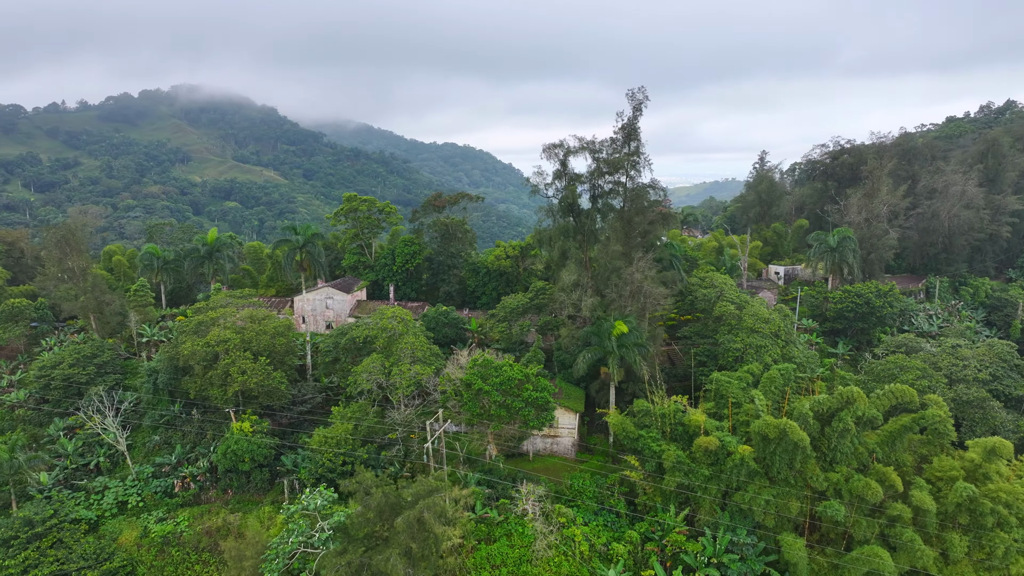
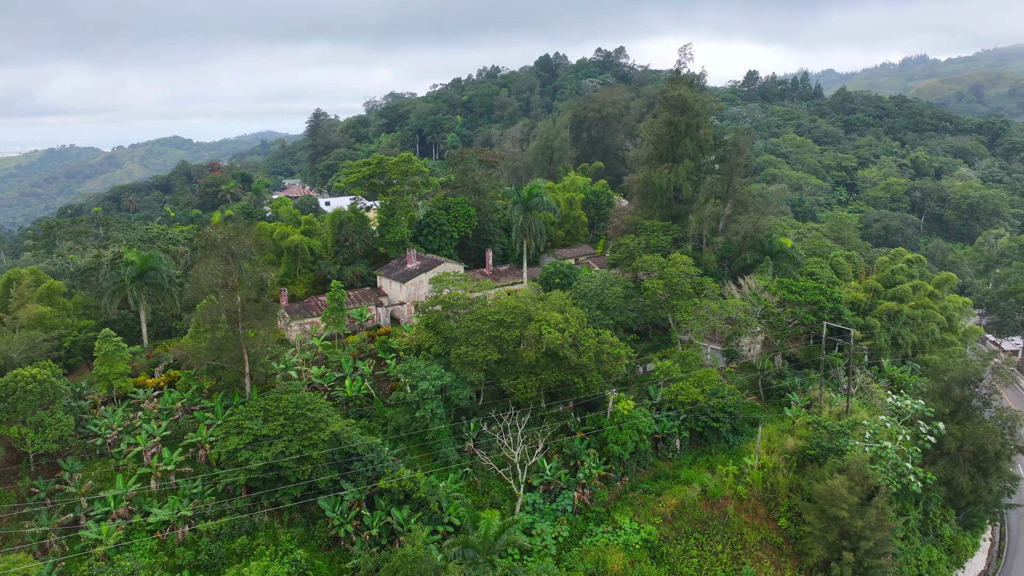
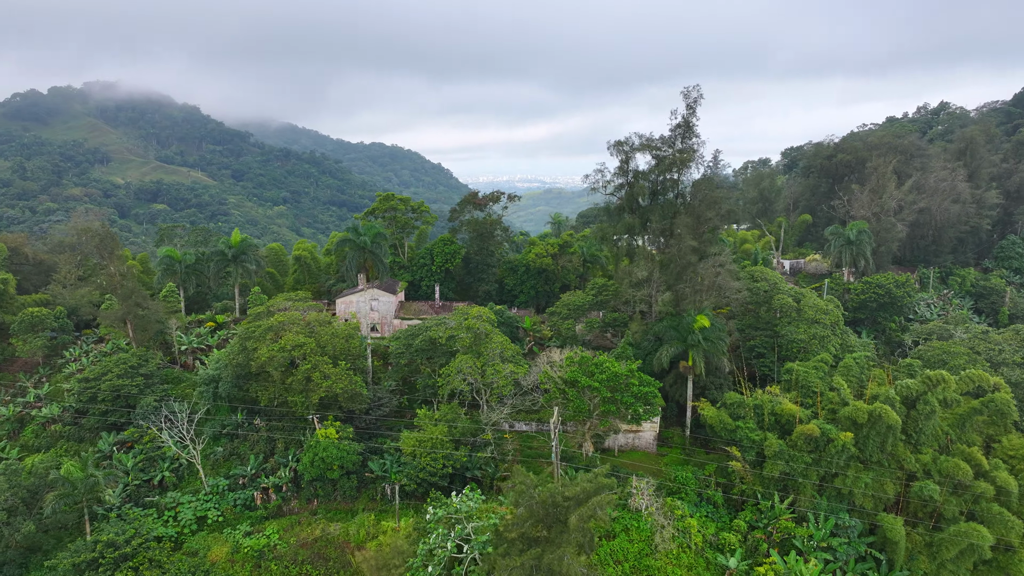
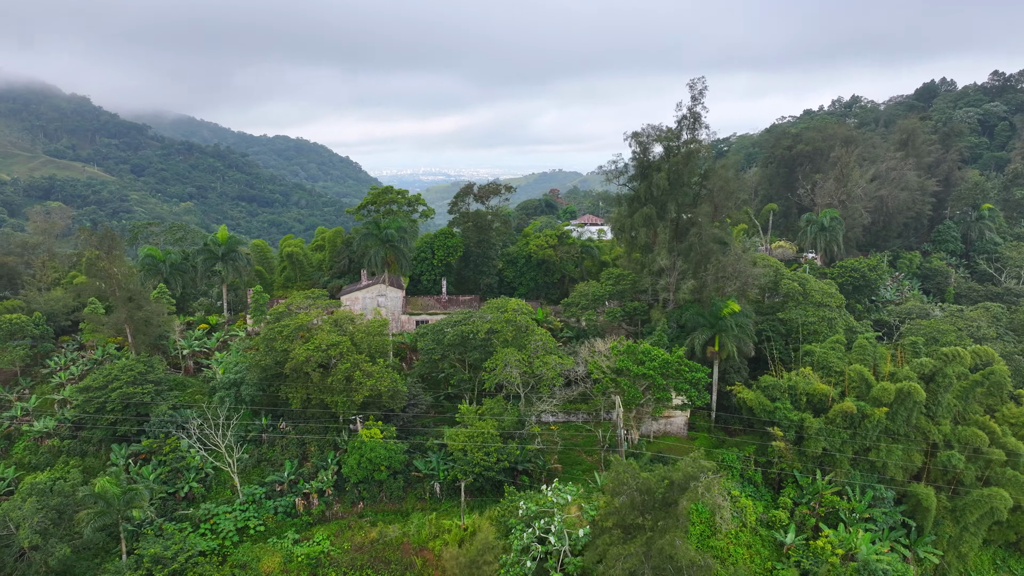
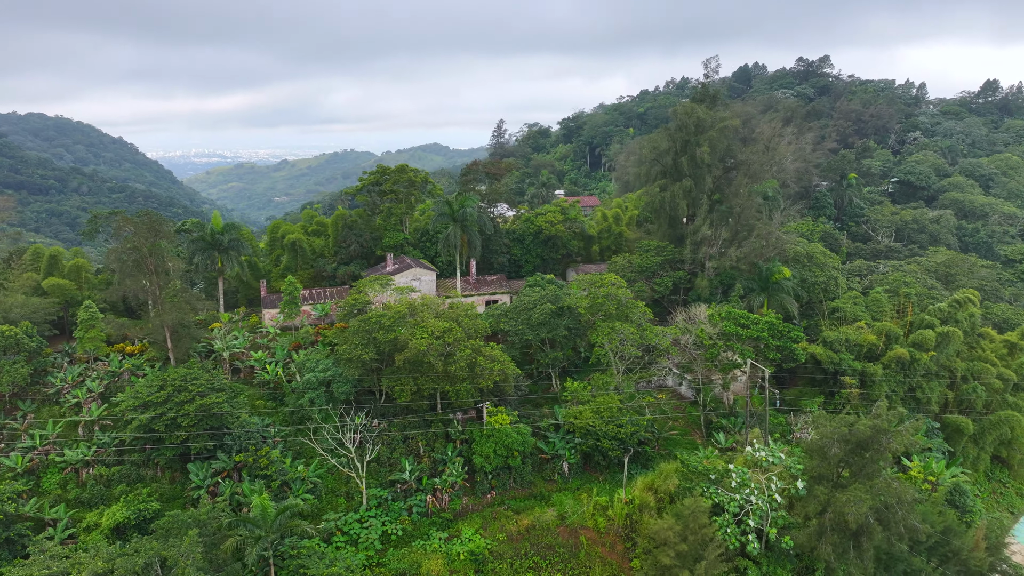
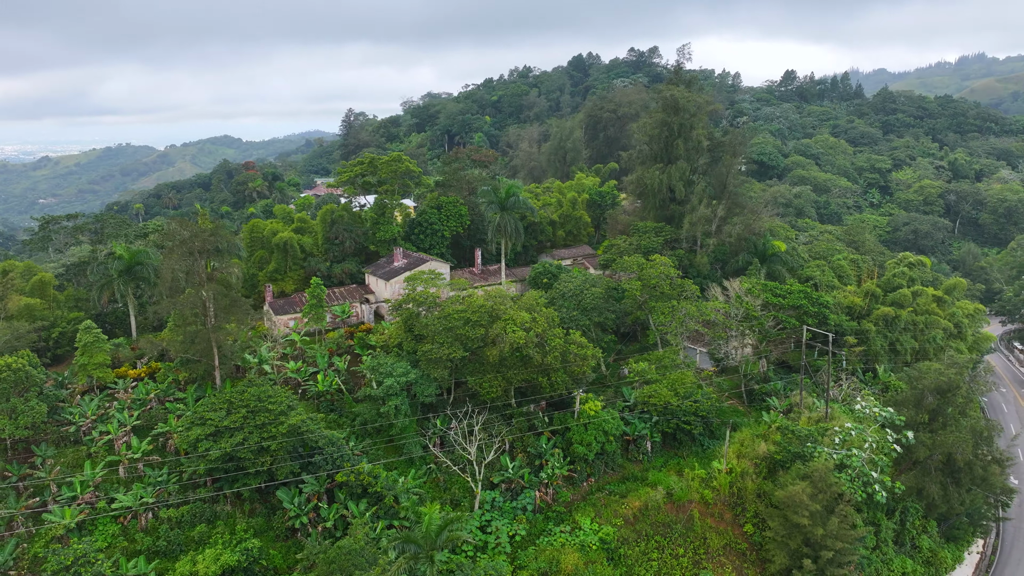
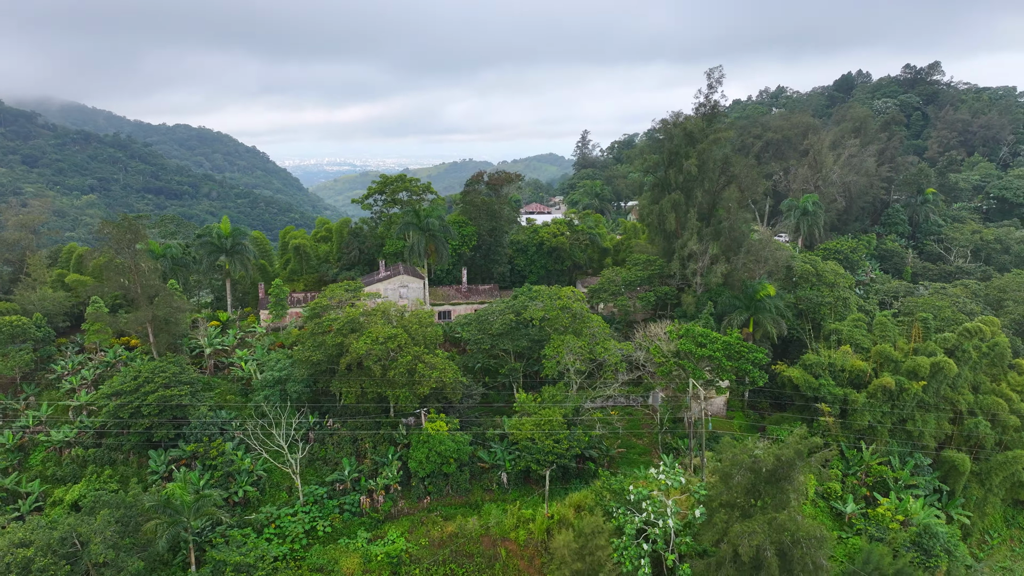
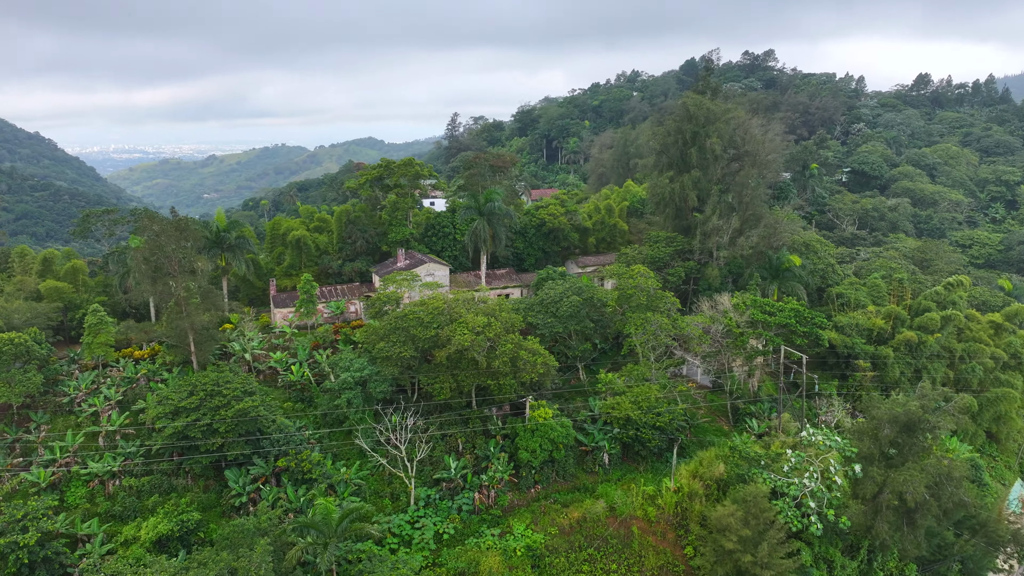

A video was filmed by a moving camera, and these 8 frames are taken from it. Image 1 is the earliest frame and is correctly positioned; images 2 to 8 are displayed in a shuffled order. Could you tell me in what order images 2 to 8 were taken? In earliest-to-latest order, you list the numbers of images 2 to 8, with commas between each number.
3, 4, 7, 5, 8, 6, 2
